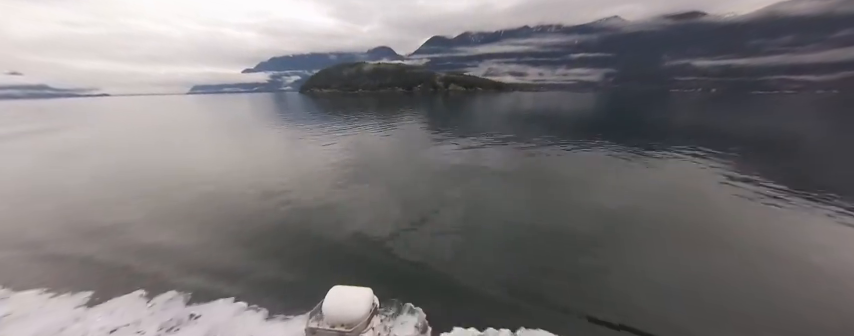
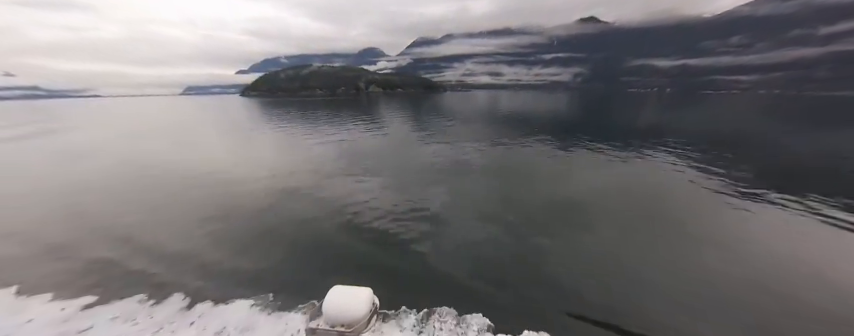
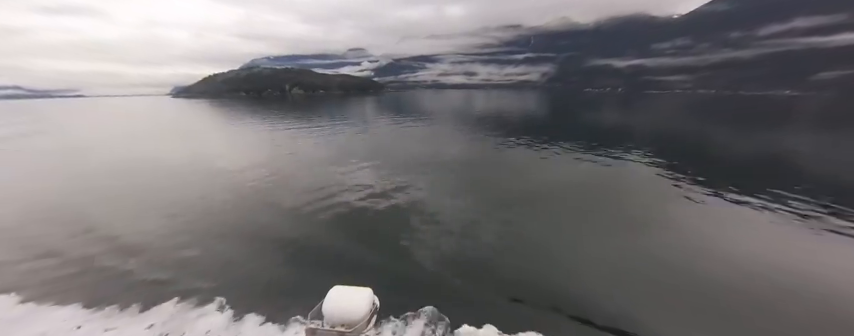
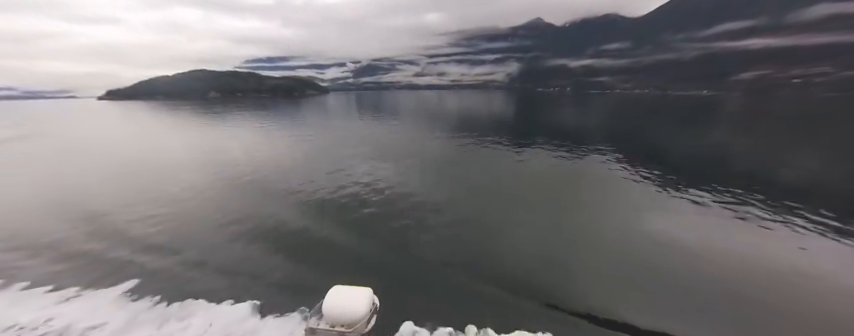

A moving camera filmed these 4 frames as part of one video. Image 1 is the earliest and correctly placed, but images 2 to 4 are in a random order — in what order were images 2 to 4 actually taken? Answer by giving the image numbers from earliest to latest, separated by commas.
2, 3, 4
